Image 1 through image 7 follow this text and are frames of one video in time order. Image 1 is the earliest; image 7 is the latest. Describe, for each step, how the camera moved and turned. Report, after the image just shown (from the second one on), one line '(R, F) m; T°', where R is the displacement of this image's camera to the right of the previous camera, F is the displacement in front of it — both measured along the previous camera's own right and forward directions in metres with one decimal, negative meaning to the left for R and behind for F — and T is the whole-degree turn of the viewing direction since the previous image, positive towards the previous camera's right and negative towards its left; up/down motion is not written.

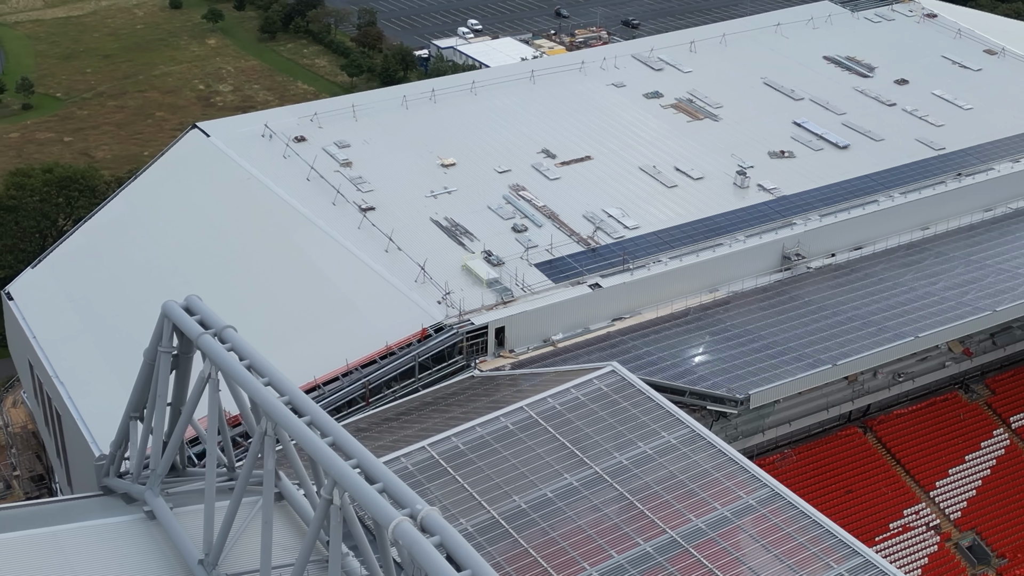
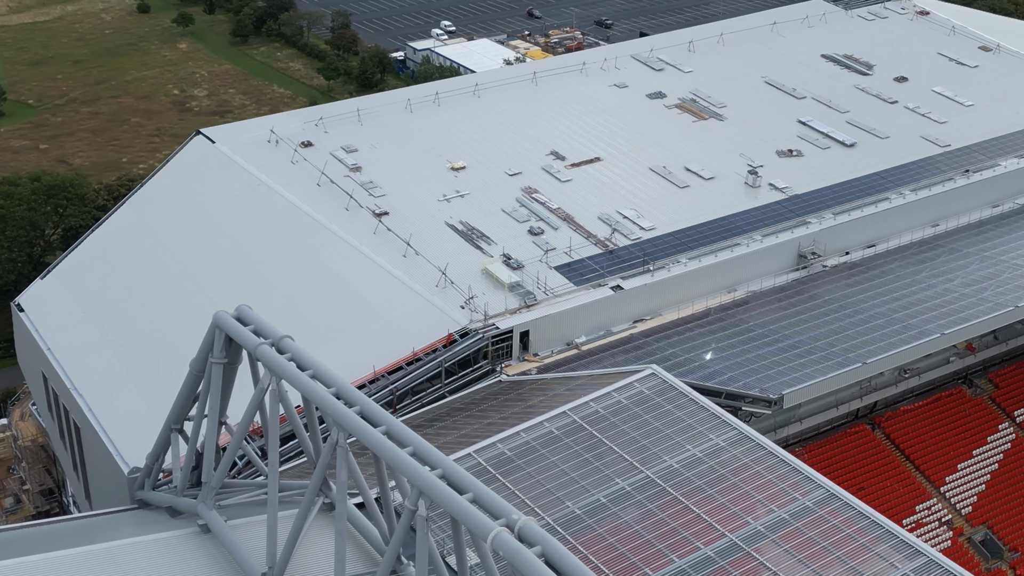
(-1.6, +0.2) m; +1°
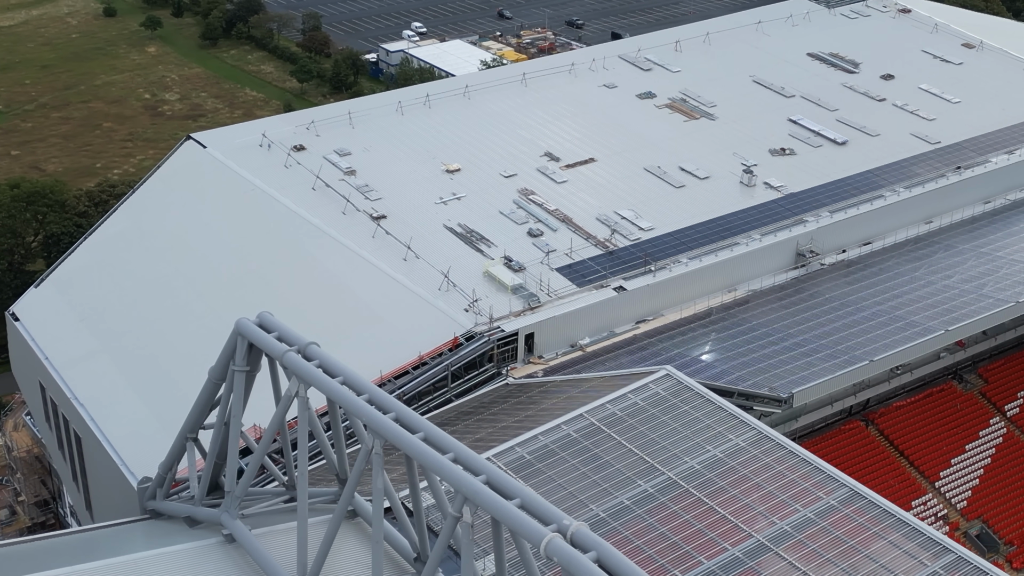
(-1.0, +0.2) m; +1°
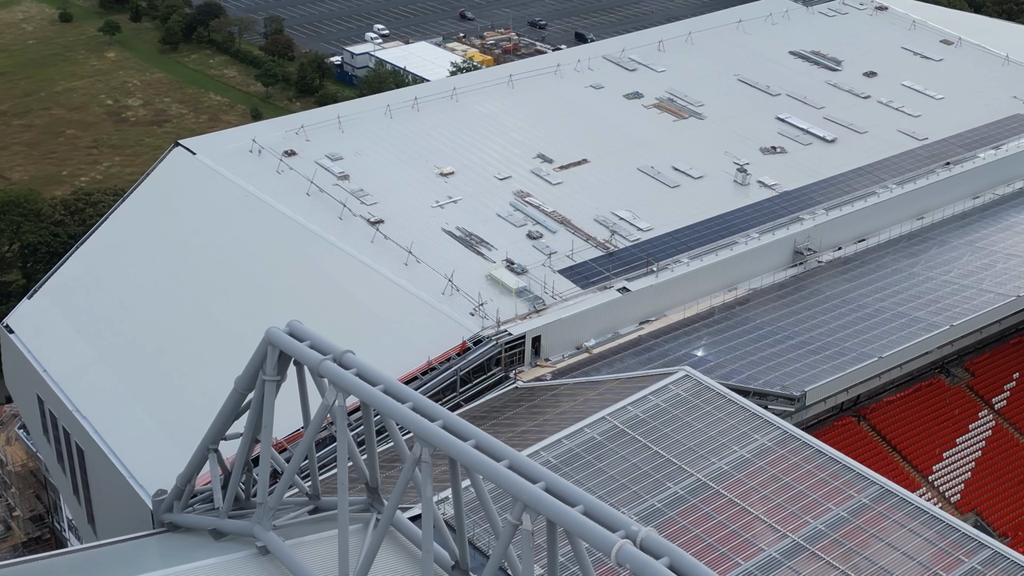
(-1.3, +0.2) m; +2°
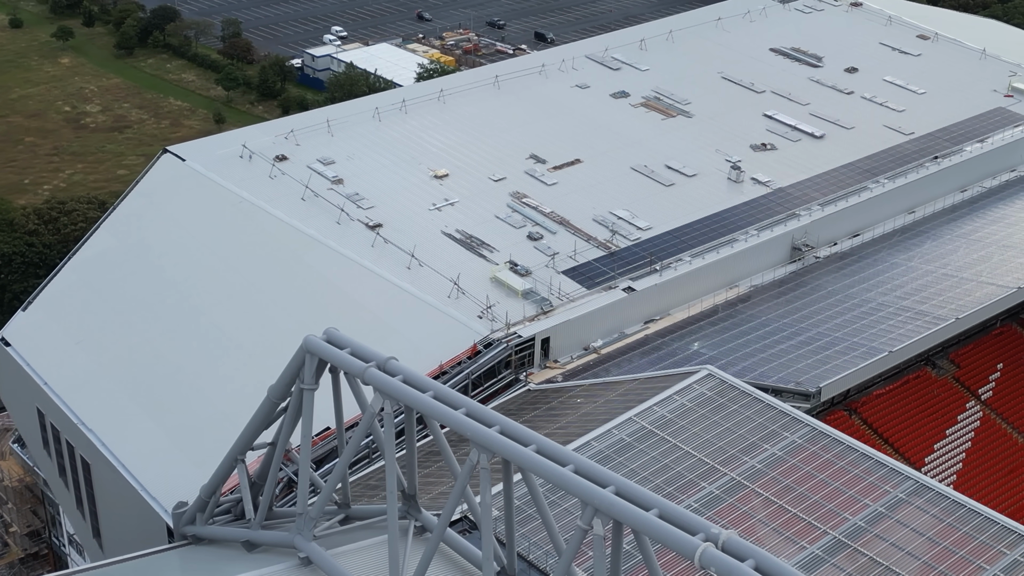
(-1.5, +0.2) m; +2°
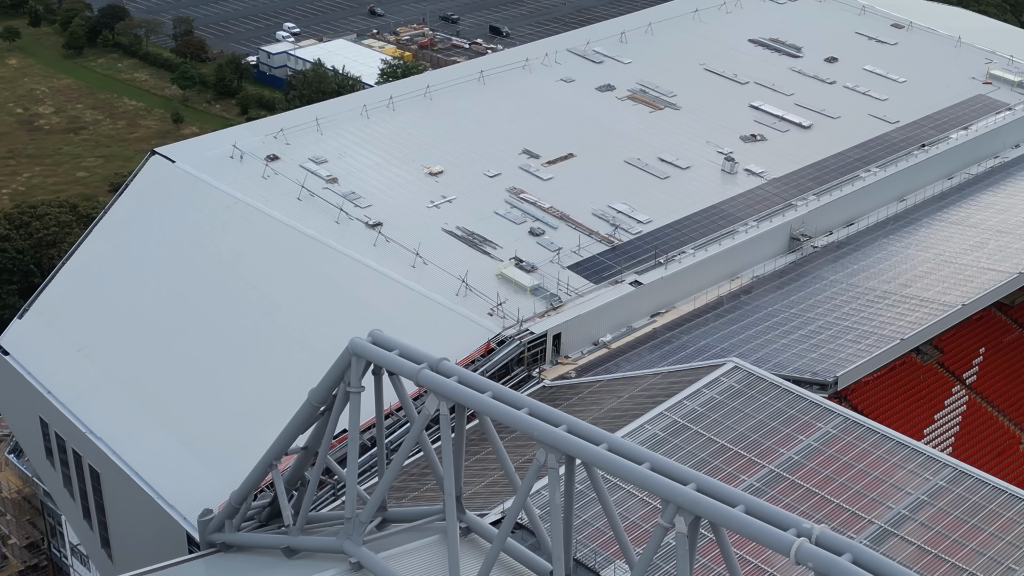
(-1.7, +0.2) m; +2°
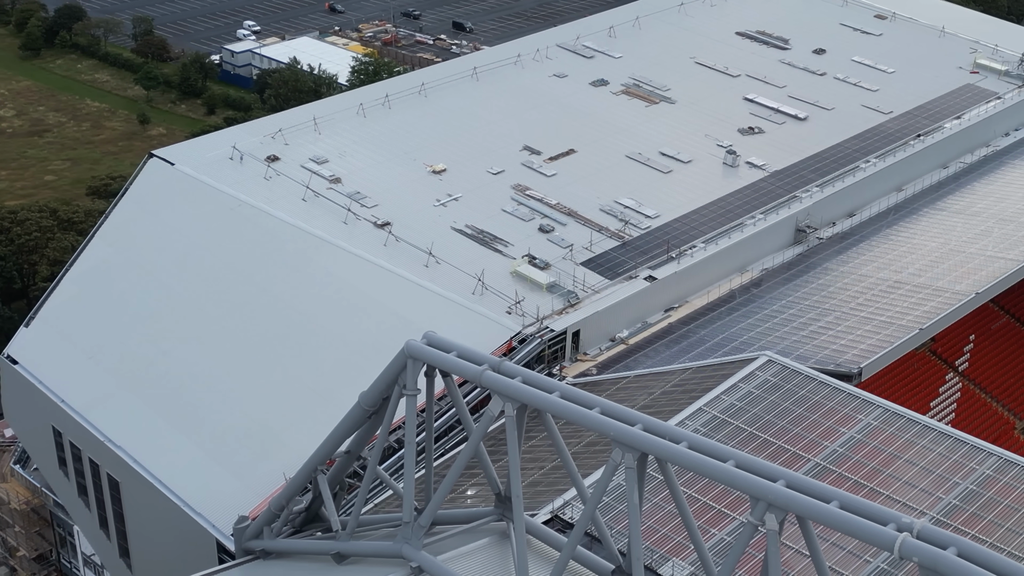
(-1.7, +0.2) m; +2°
